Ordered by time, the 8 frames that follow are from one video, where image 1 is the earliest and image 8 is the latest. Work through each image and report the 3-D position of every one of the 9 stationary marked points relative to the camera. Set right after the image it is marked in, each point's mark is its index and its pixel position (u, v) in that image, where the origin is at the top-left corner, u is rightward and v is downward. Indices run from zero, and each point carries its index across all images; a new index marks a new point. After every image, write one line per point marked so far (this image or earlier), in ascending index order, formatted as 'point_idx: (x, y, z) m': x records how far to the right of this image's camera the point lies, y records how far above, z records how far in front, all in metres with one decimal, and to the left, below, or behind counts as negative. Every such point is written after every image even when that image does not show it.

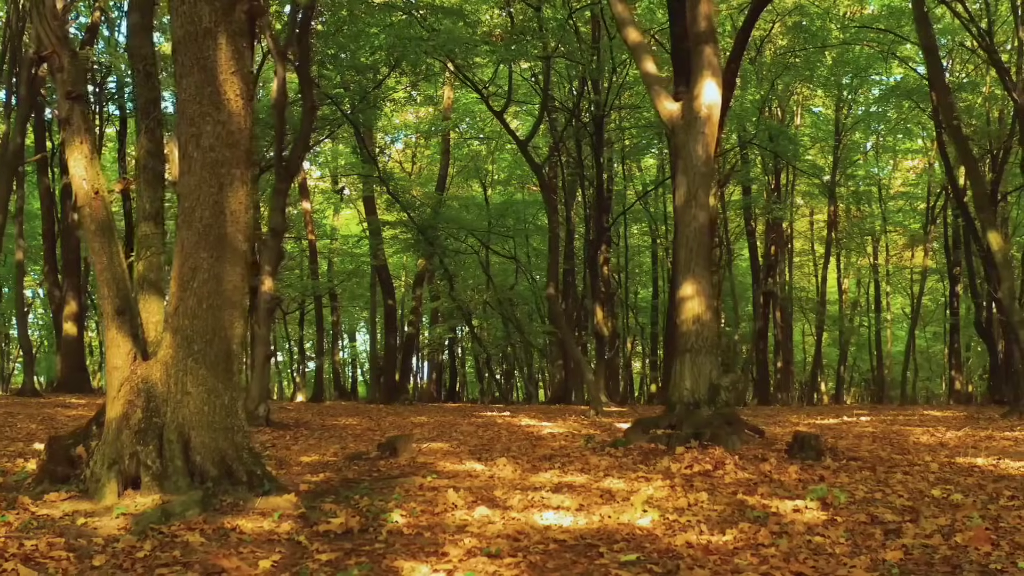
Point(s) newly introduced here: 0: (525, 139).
0: (+0.3, +3.6, +18.3) m
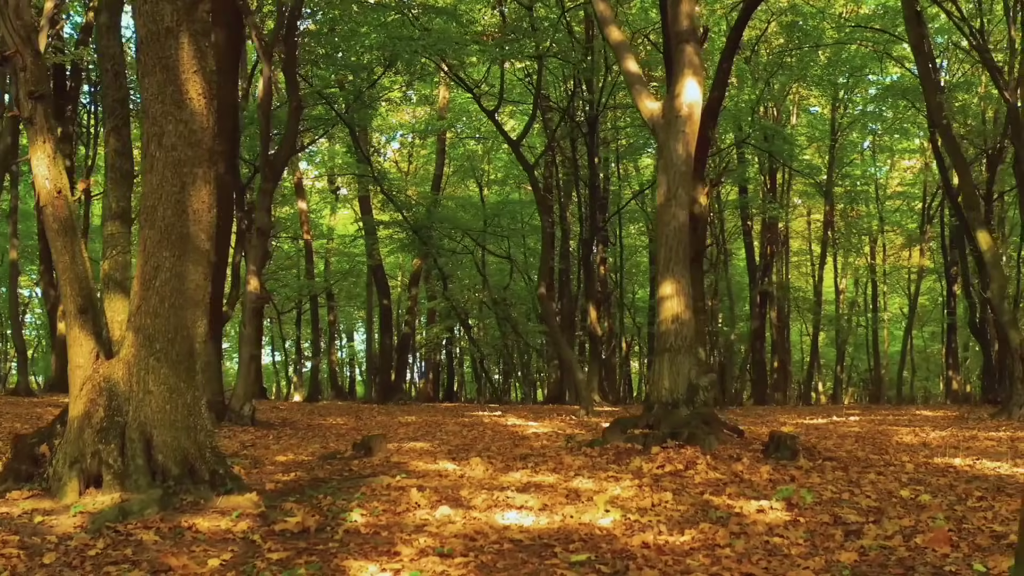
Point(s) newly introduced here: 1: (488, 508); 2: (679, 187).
0: (+0.1, +3.6, +18.3) m
1: (-0.2, -1.7, +5.7) m
2: (+2.0, +1.2, +9.3) m
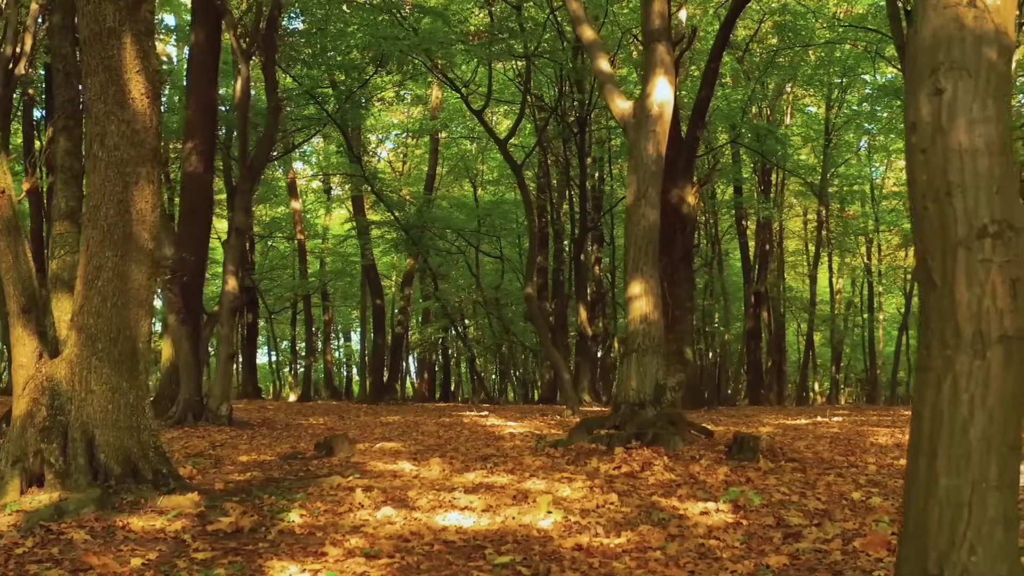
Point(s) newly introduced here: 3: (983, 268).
0: (-0.1, +3.6, +18.2) m
1: (-0.6, -1.7, +5.7) m
2: (+1.7, +1.2, +9.3) m
3: (+1.5, +0.1, +2.4) m
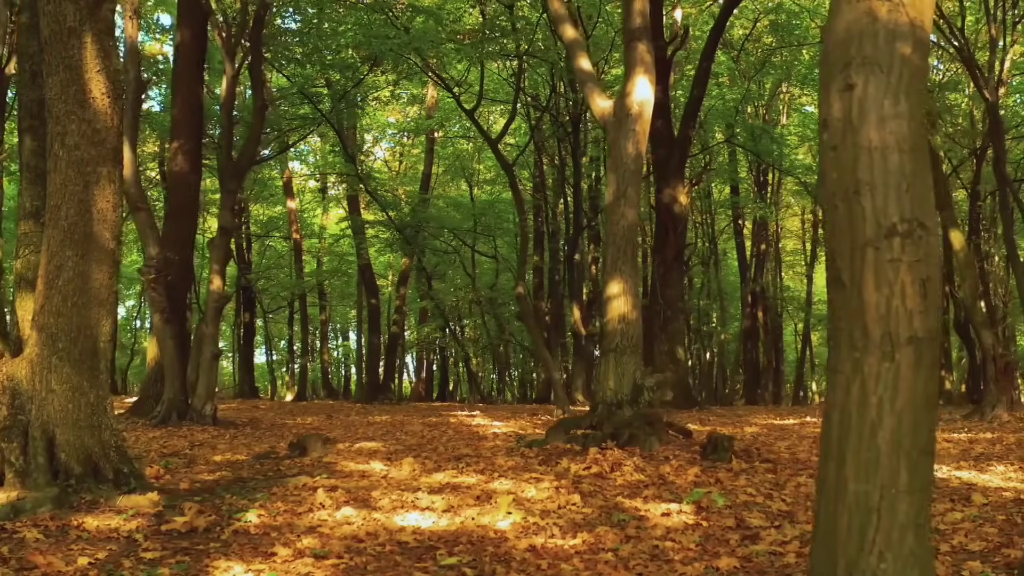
0: (-0.3, +3.6, +18.2) m
1: (-0.9, -1.7, +5.7) m
2: (+1.4, +1.2, +9.2) m
3: (+1.2, +0.1, +2.3) m
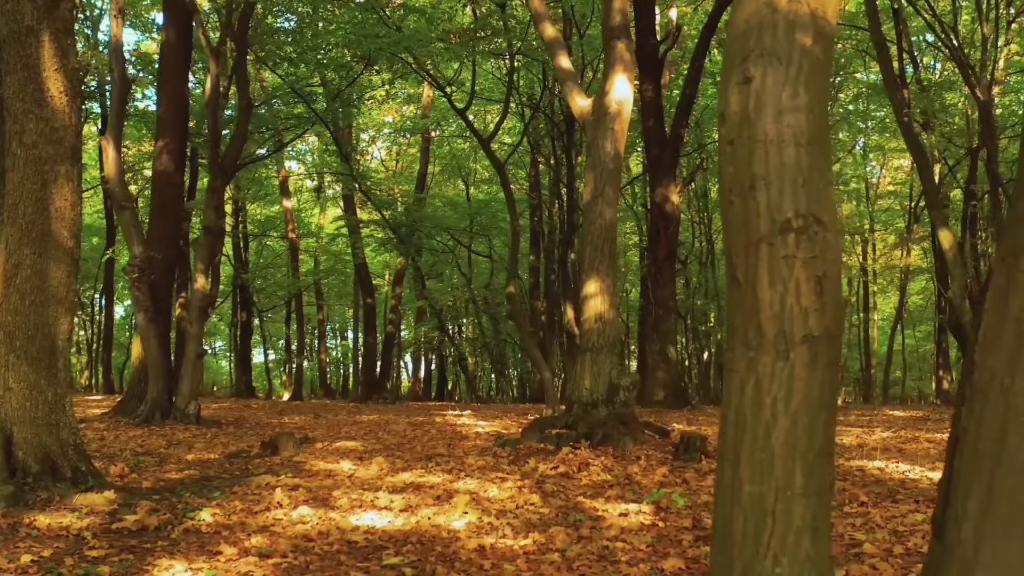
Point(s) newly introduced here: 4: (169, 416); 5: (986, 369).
0: (-0.5, +3.6, +18.2) m
1: (-1.2, -1.6, +5.7) m
2: (+1.1, +1.3, +9.2) m
3: (+0.8, +0.1, +2.3) m
4: (-5.1, -1.9, +11.4) m
5: (+1.4, -0.2, +2.2) m
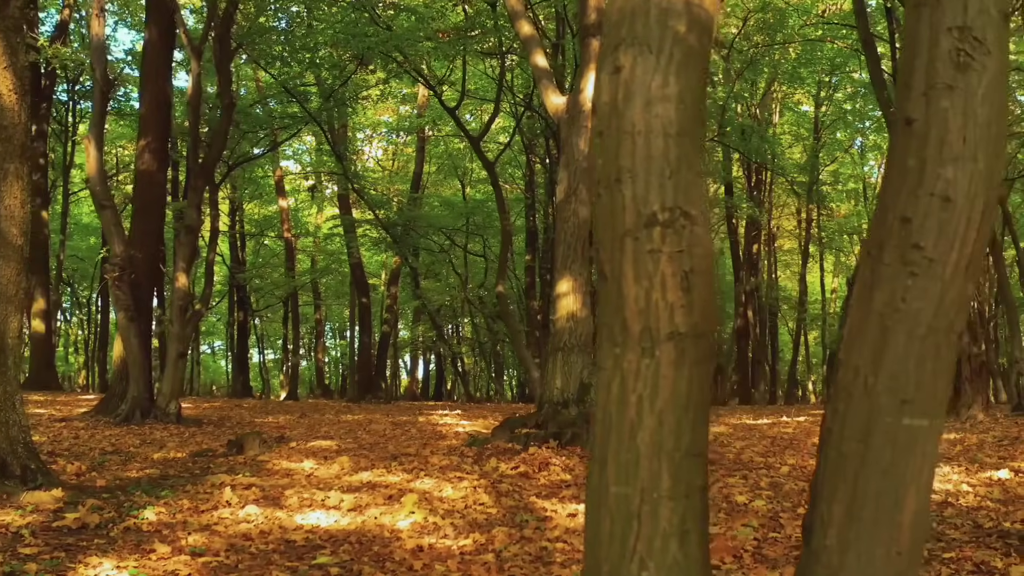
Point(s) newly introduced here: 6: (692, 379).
0: (-0.7, +3.6, +18.2) m
1: (-1.6, -1.6, +5.6) m
2: (+0.8, +1.3, +9.1) m
3: (+0.4, +0.1, +2.2) m
4: (-5.4, -1.9, +11.4) m
5: (+0.9, -0.2, +2.1) m
6: (+0.5, -0.3, +2.3) m
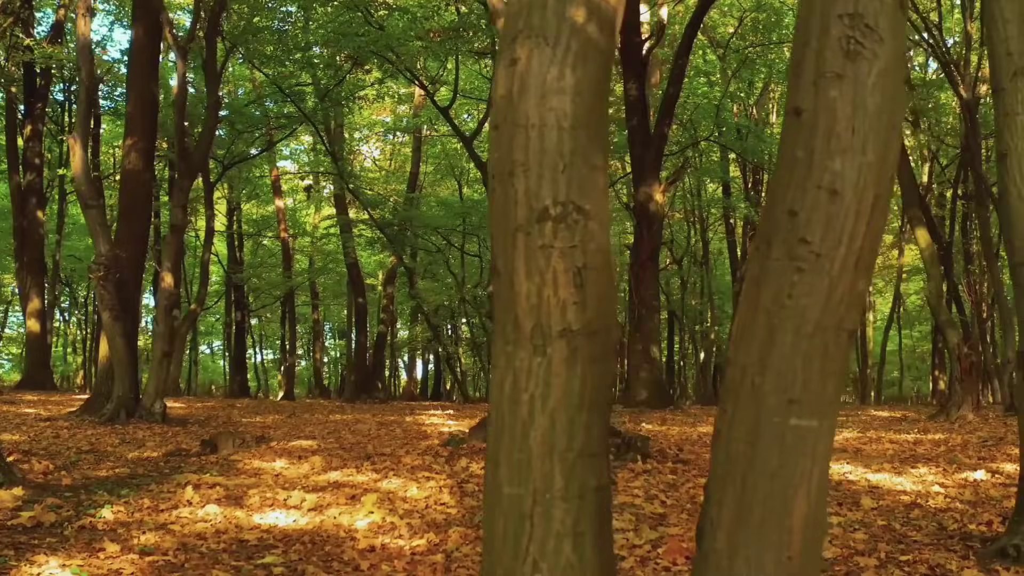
0: (-0.9, +3.6, +18.1) m
1: (-1.9, -1.6, +5.6) m
2: (+0.6, +1.3, +9.1) m
3: (+0.1, +0.1, +2.2) m
4: (-5.6, -1.9, +11.4) m
5: (+0.6, -0.2, +2.1) m
6: (+0.2, -0.3, +2.2) m
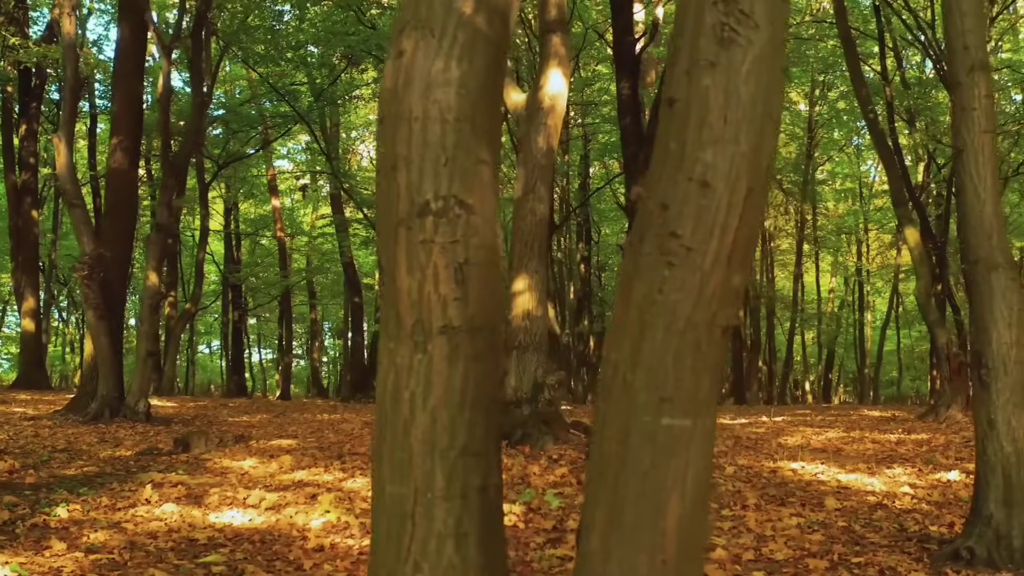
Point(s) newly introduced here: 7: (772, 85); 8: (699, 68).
0: (-1.0, +3.7, +18.1) m
1: (-2.2, -1.6, +5.6) m
2: (+0.3, +1.3, +9.0) m
3: (-0.2, +0.1, +2.2) m
4: (-5.9, -1.9, +11.4) m
5: (+0.3, -0.2, +2.0) m
6: (-0.1, -0.2, +2.2) m
7: (+0.7, +0.5, +2.0) m
8: (+0.5, +0.6, +1.9) m
